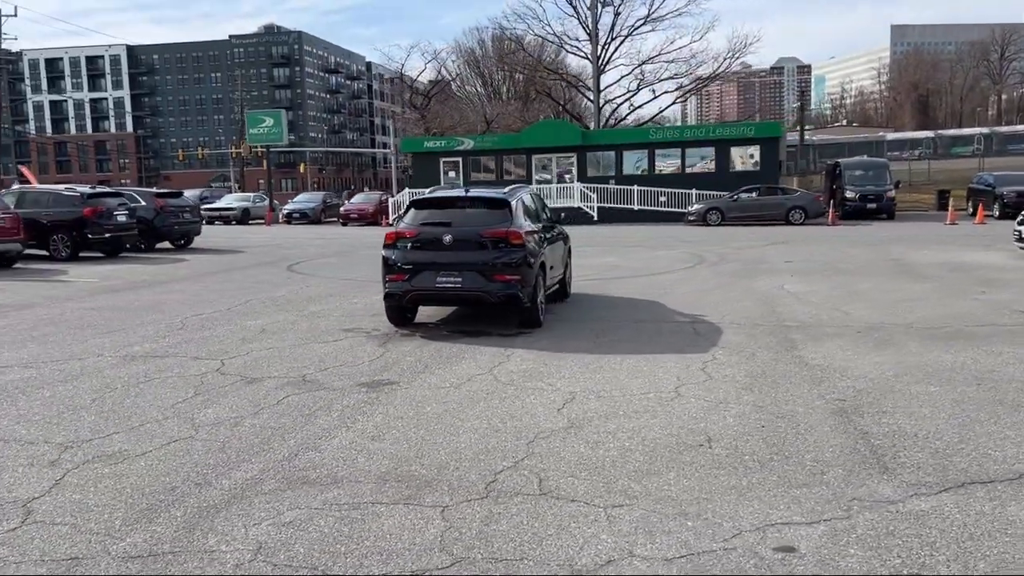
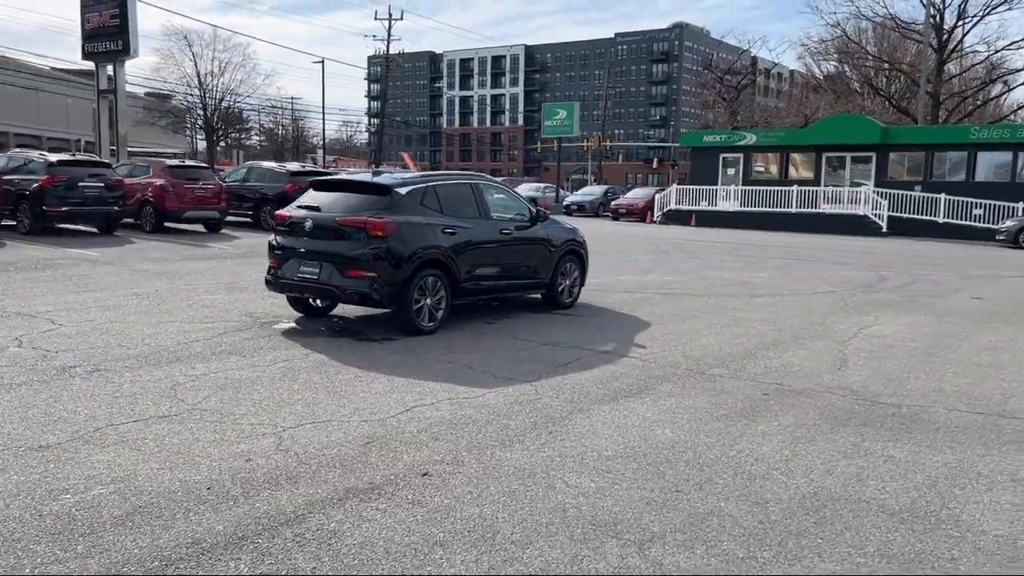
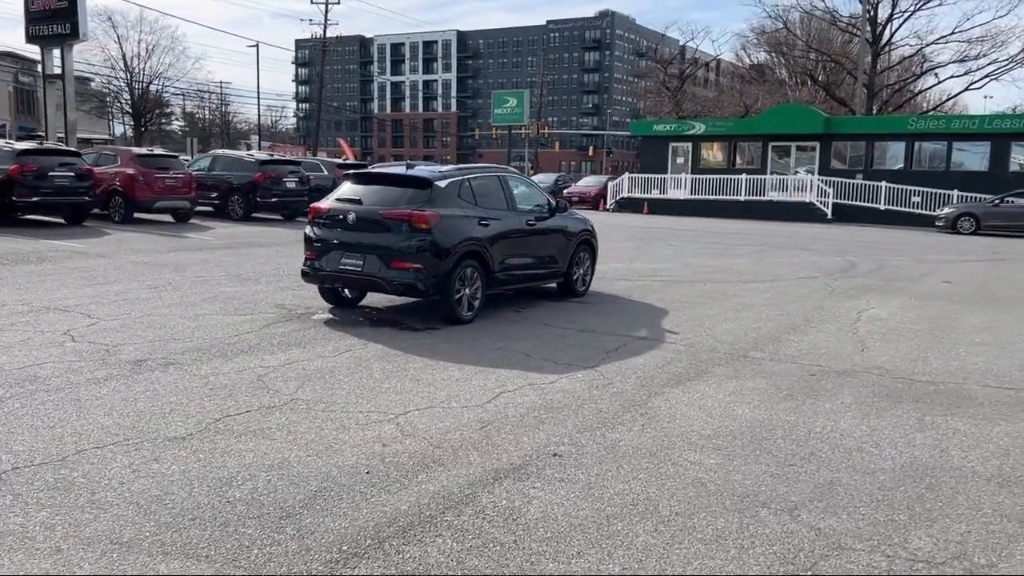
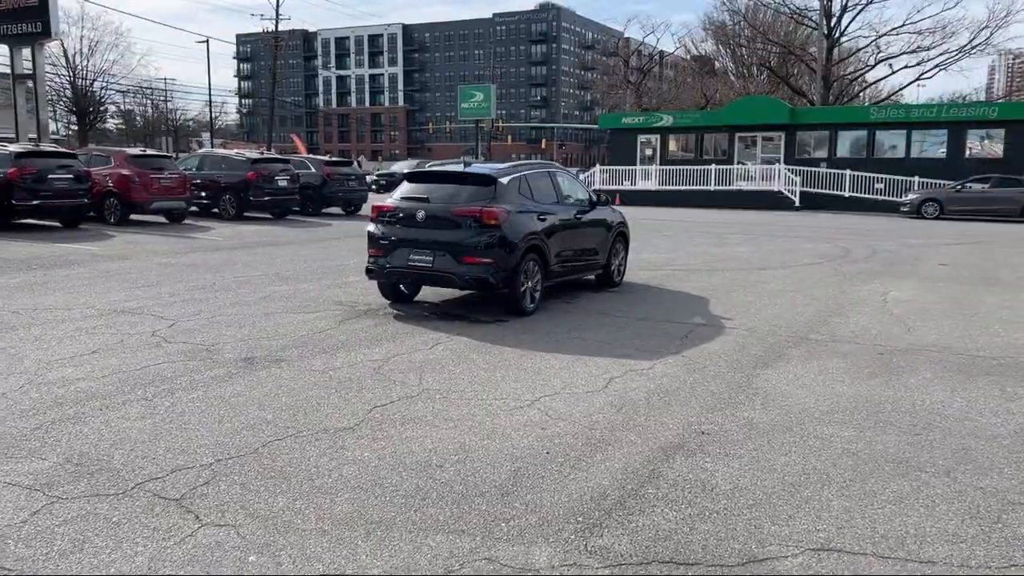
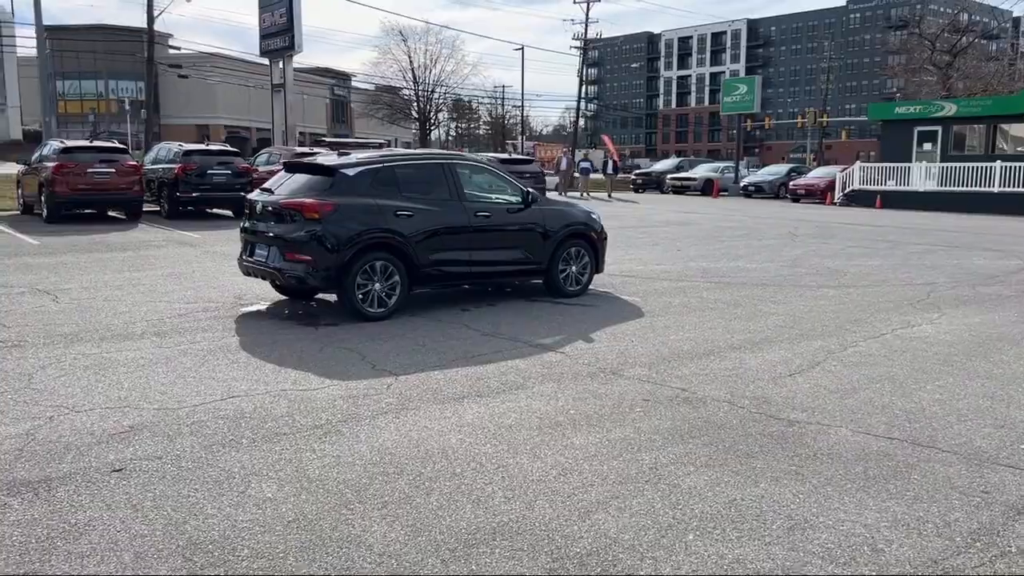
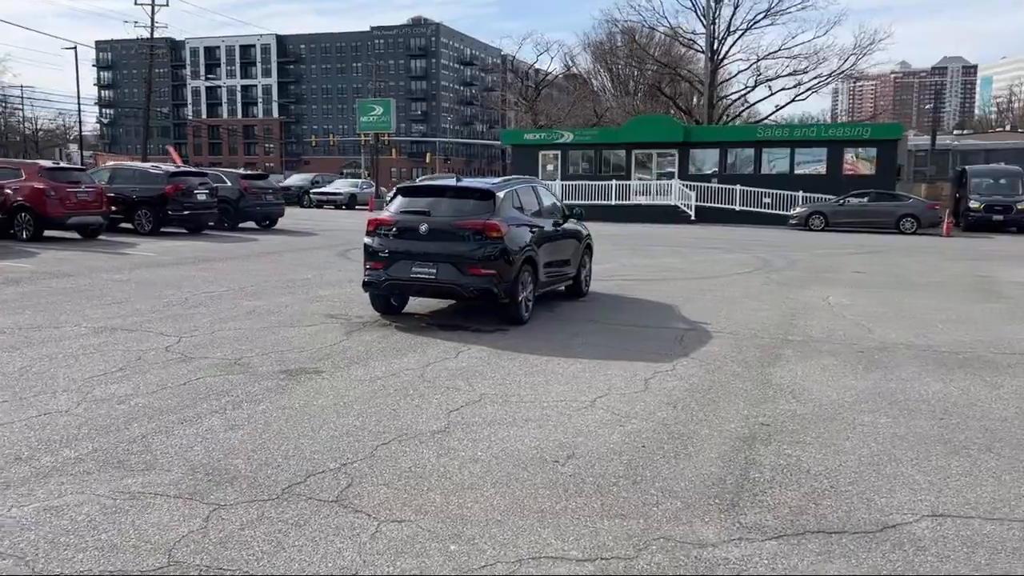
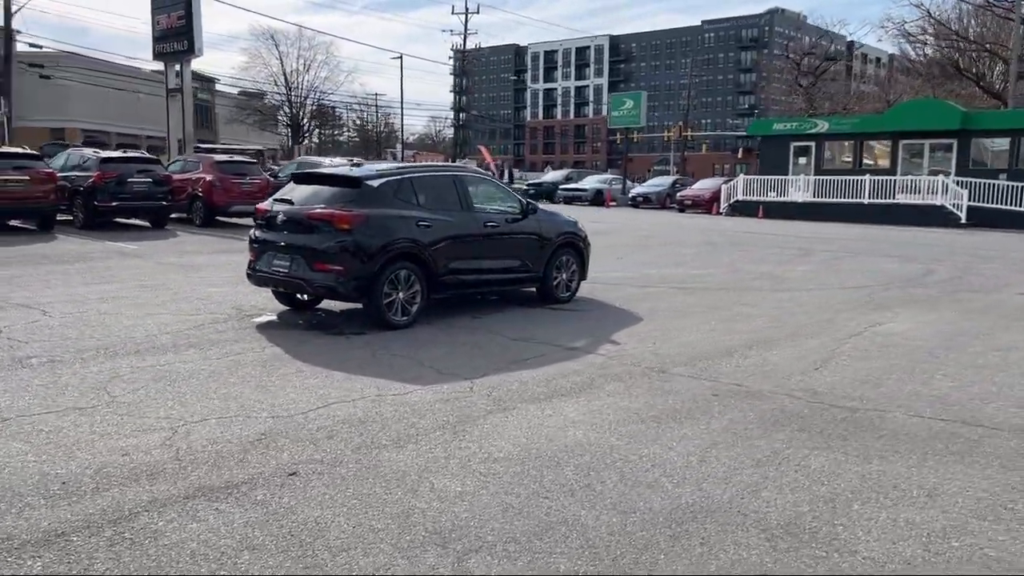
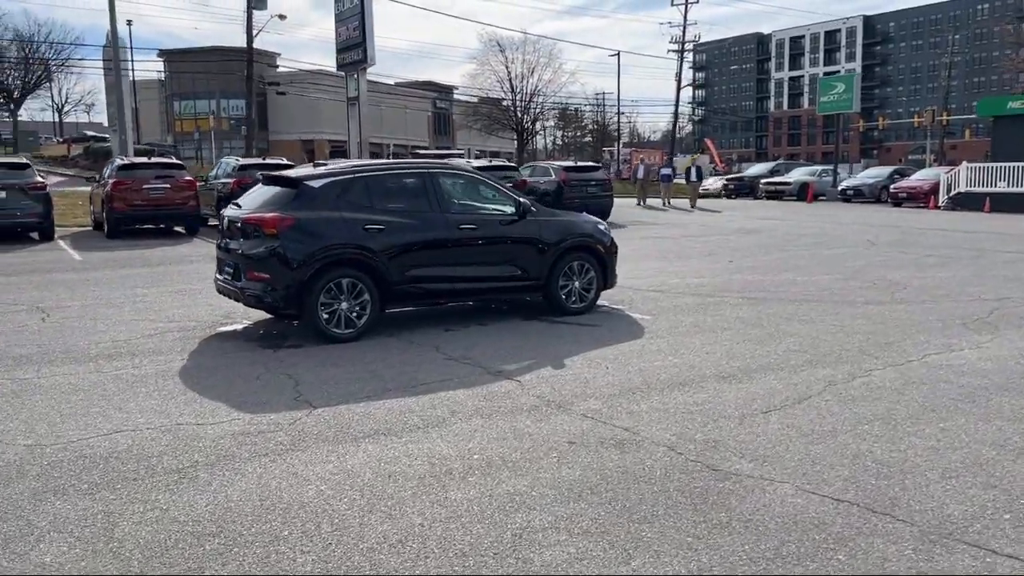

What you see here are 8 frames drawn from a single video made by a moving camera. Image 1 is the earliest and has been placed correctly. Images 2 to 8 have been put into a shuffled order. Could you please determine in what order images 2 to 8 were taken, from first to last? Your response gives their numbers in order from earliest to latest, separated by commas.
6, 4, 3, 2, 7, 5, 8
